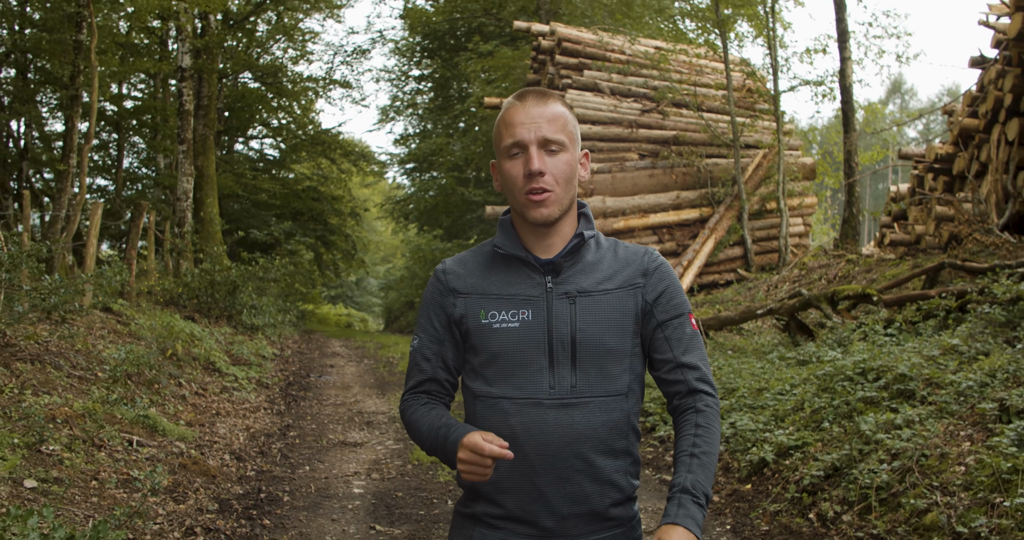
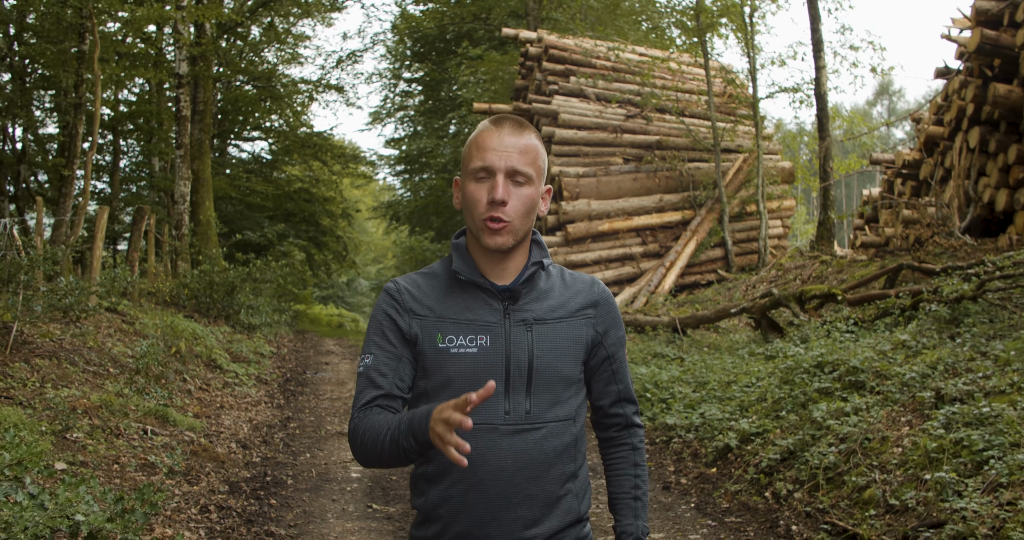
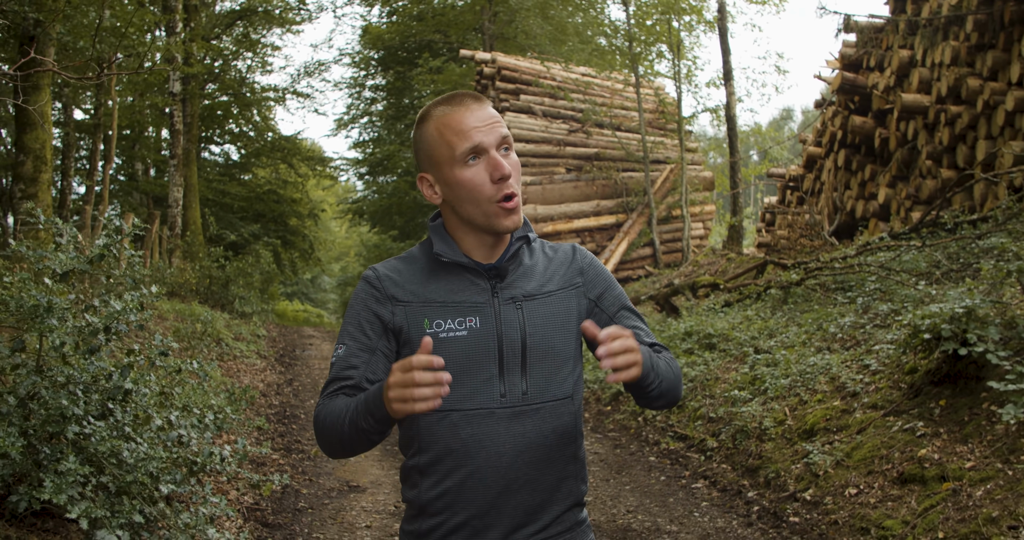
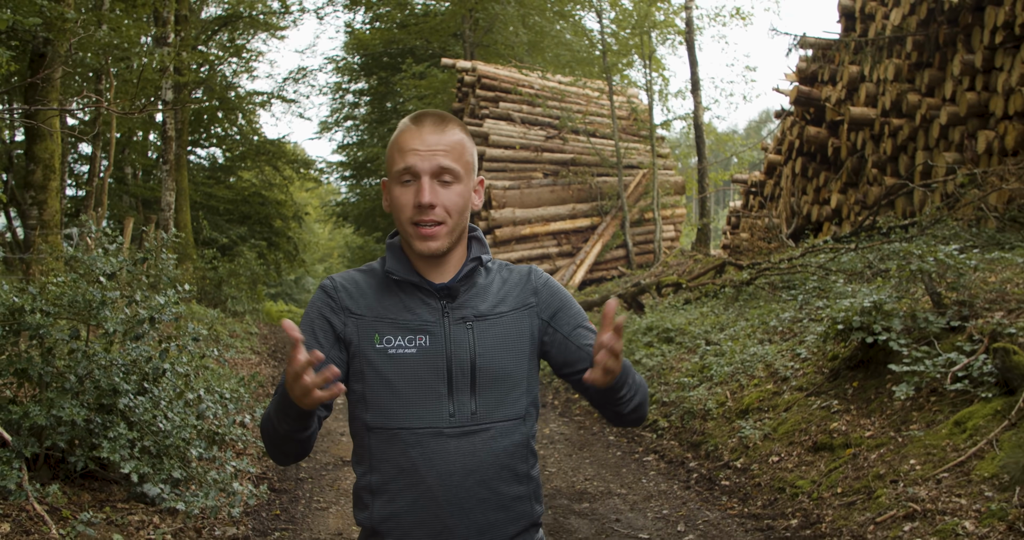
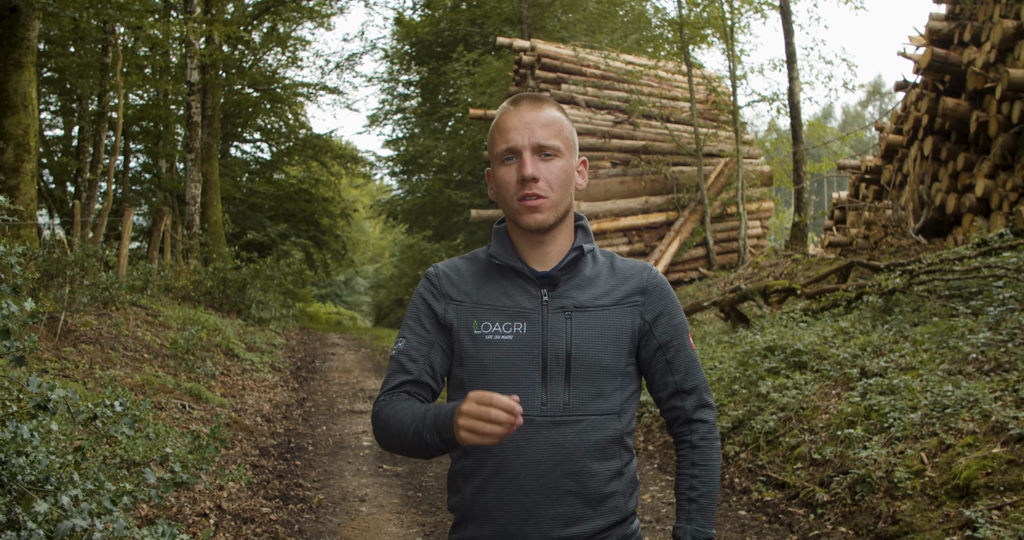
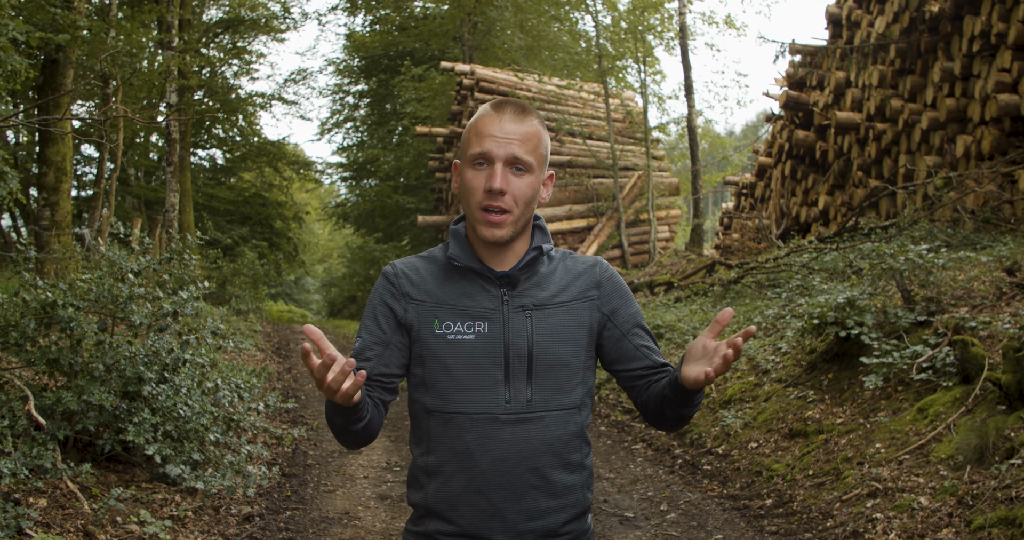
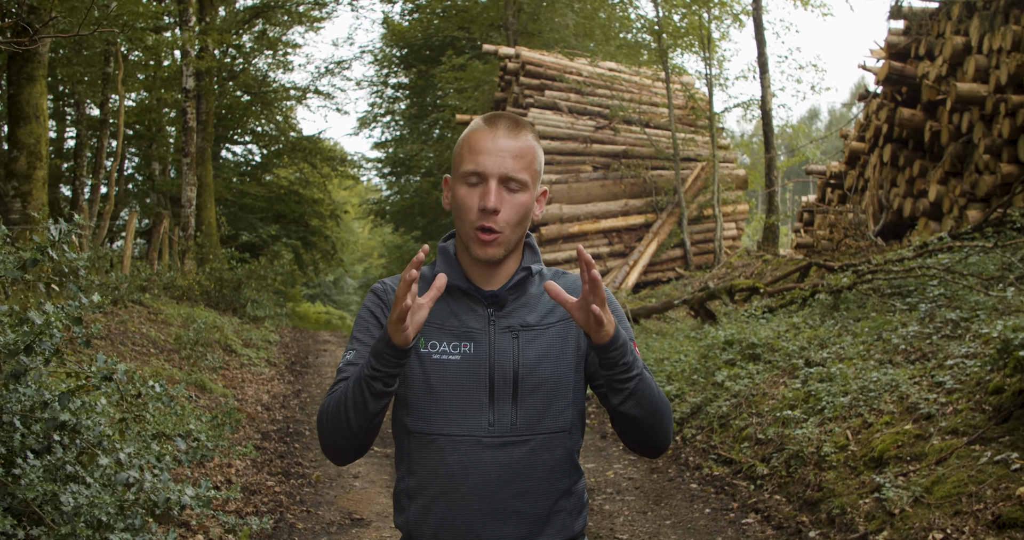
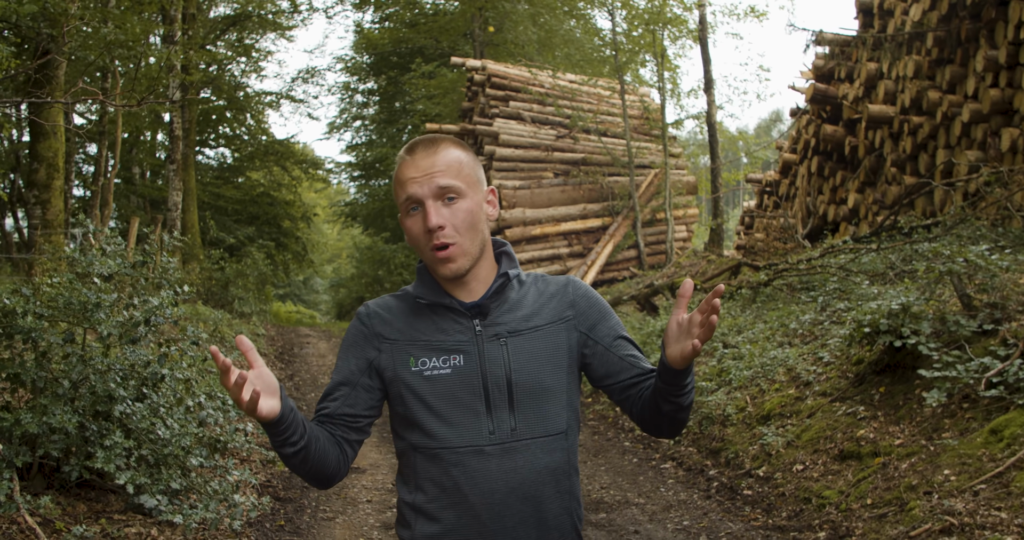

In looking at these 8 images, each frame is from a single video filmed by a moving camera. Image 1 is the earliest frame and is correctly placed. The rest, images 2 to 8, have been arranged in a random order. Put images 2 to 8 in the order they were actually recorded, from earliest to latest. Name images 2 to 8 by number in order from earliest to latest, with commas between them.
2, 5, 7, 3, 8, 4, 6
